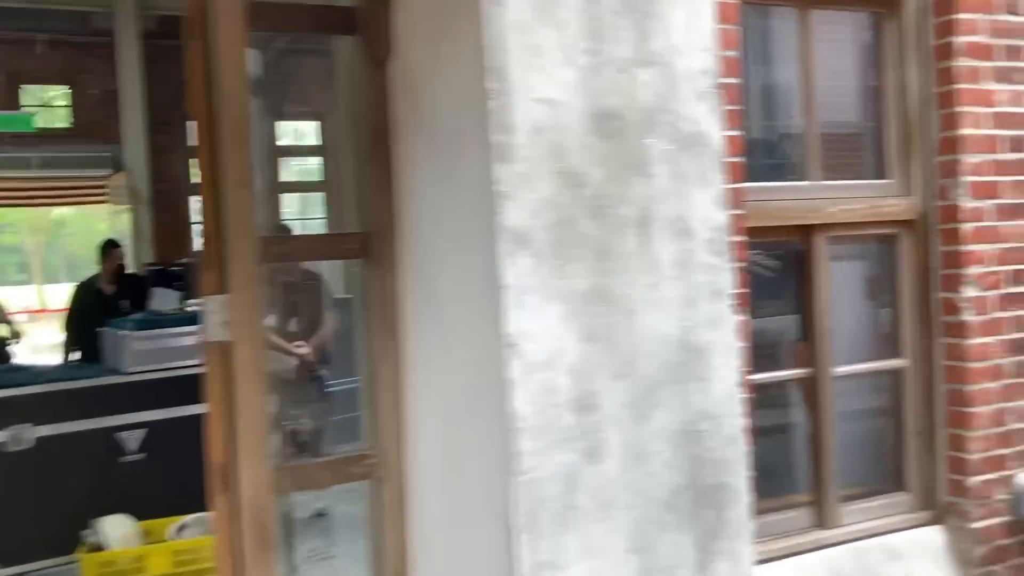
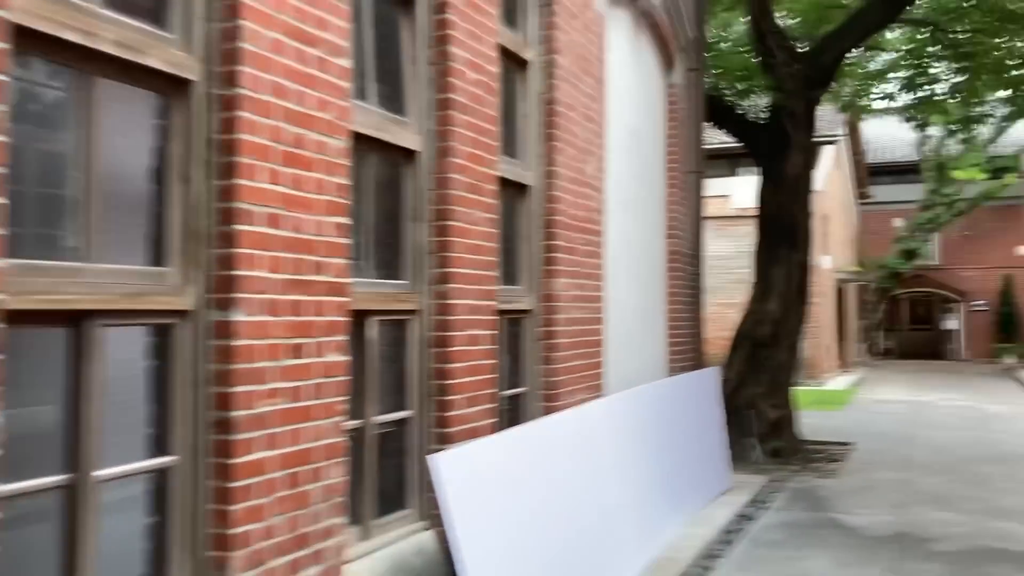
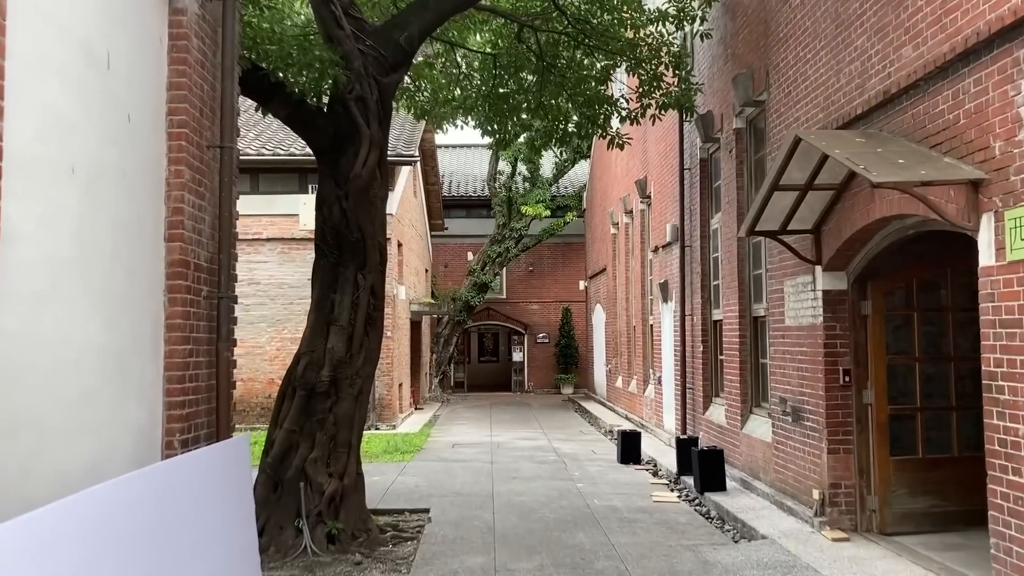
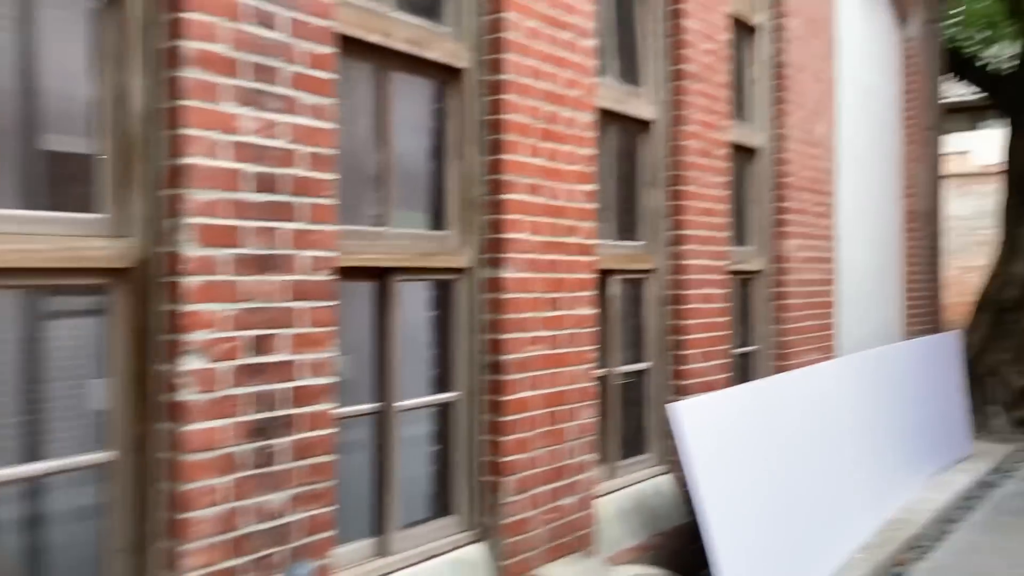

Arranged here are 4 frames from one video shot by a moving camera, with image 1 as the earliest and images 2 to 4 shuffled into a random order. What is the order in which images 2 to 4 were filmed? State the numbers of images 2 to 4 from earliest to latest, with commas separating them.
4, 2, 3
